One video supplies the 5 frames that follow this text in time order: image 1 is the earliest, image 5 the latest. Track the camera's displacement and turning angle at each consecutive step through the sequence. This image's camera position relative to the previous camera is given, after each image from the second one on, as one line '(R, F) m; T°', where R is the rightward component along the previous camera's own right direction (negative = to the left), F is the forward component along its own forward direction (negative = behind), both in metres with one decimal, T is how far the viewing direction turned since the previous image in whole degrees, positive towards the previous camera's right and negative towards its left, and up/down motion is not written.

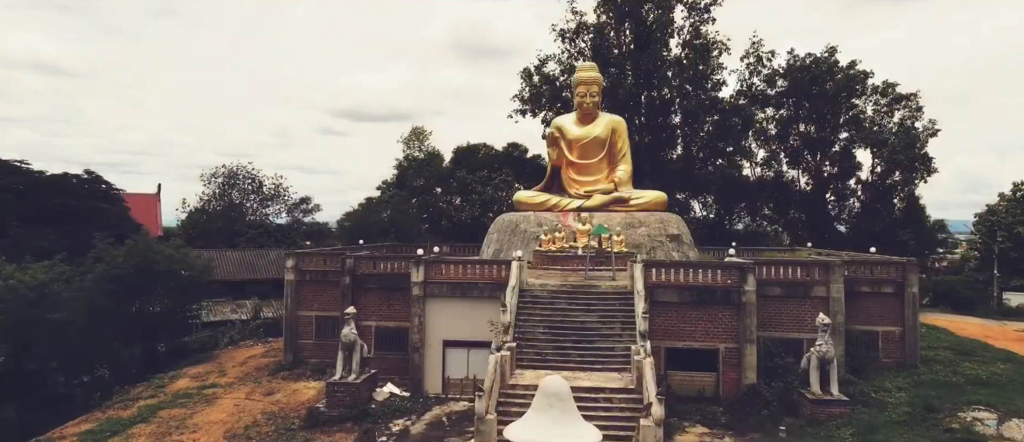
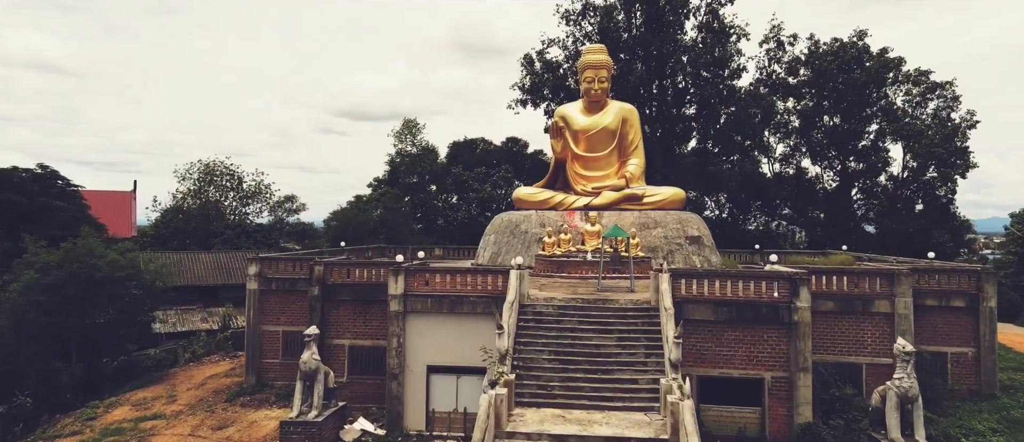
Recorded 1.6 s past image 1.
(0.0, +2.8) m; 0°
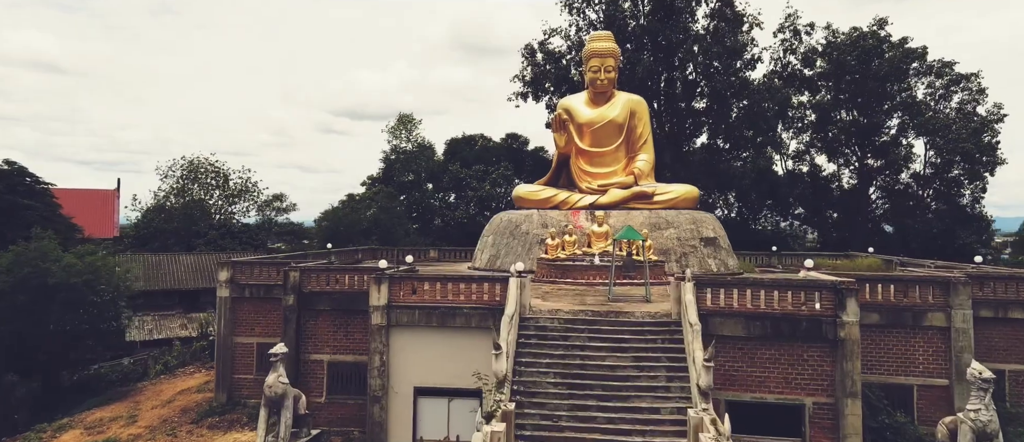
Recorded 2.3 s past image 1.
(0.0, +1.7) m; 0°
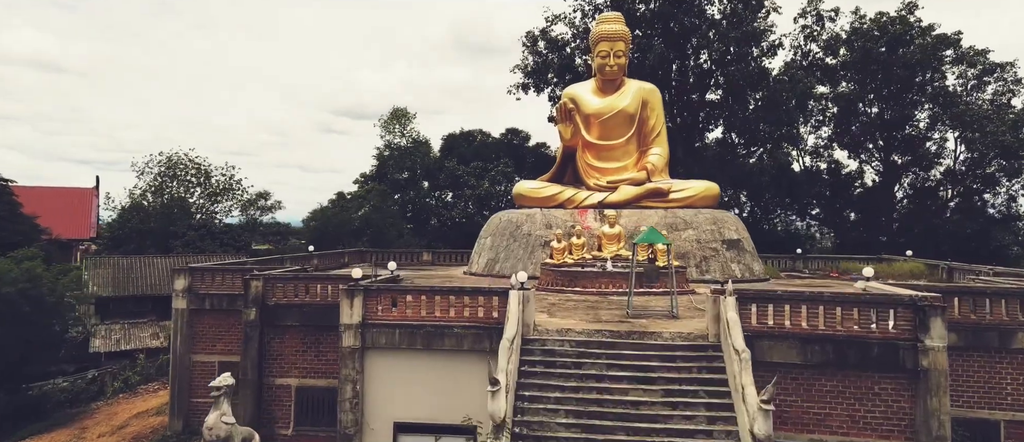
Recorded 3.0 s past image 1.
(0.0, +2.1) m; 0°
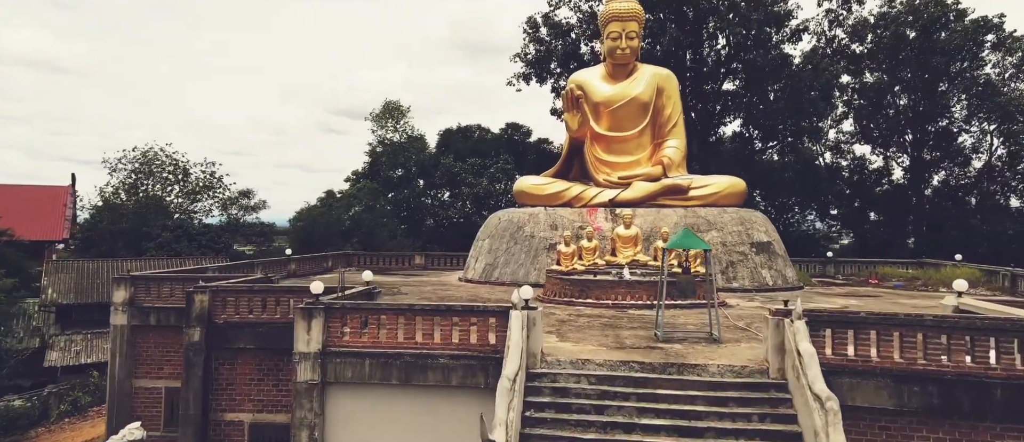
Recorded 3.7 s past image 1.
(0.0, +2.1) m; 0°
